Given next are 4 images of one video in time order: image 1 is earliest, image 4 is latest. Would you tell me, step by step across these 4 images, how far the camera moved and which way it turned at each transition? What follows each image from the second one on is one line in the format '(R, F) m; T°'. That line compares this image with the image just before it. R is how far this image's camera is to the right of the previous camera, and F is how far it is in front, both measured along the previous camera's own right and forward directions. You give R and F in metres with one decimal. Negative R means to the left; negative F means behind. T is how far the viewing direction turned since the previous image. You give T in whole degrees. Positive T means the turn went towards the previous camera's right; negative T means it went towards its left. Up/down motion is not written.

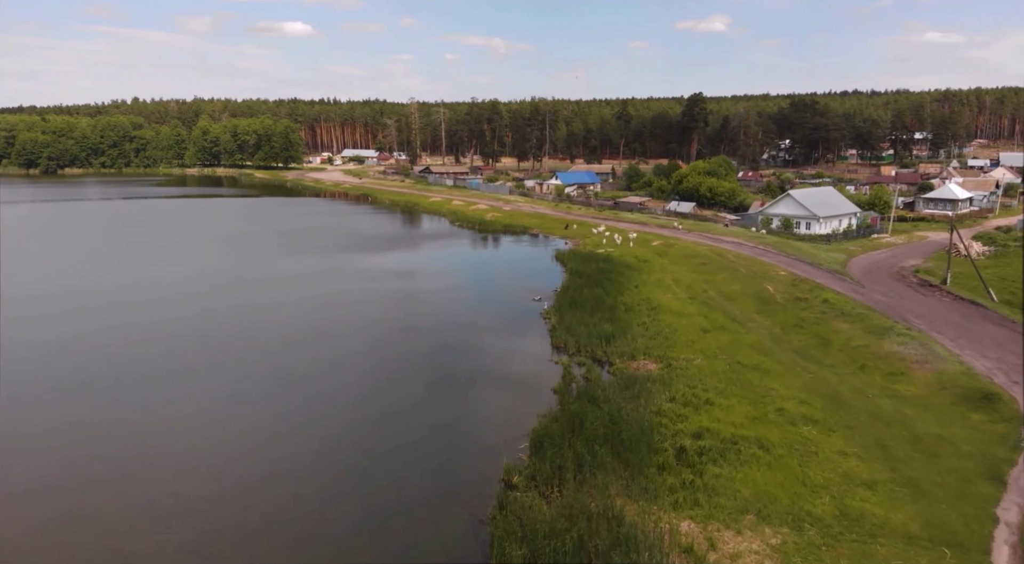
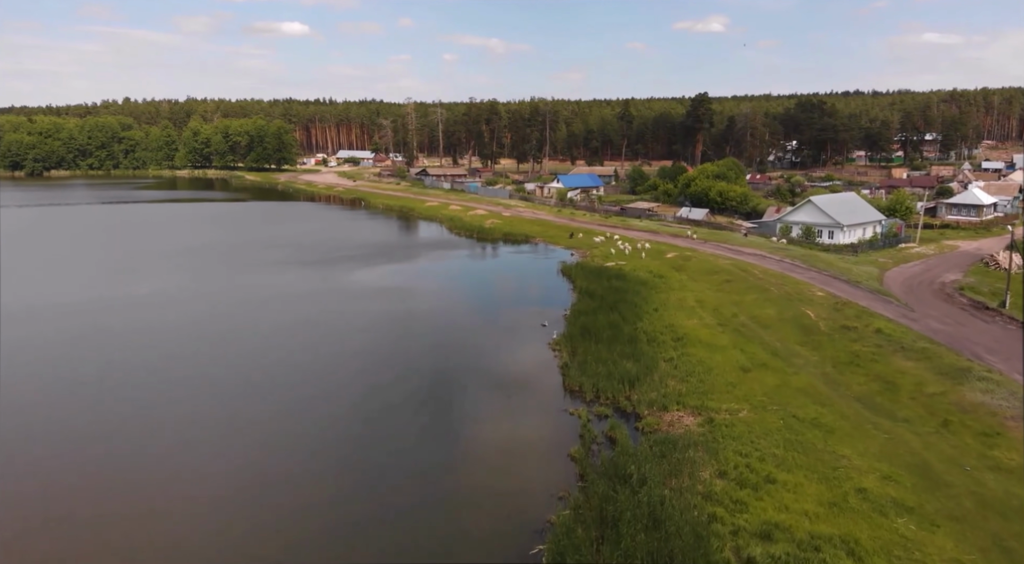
(-0.2, +3.1) m; 0°
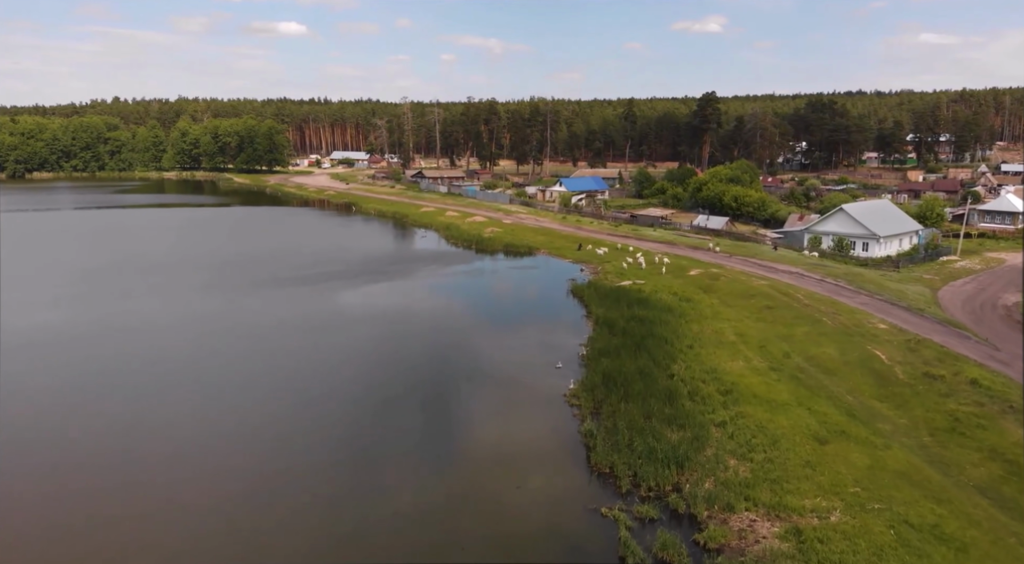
(-0.3, +3.8) m; 0°
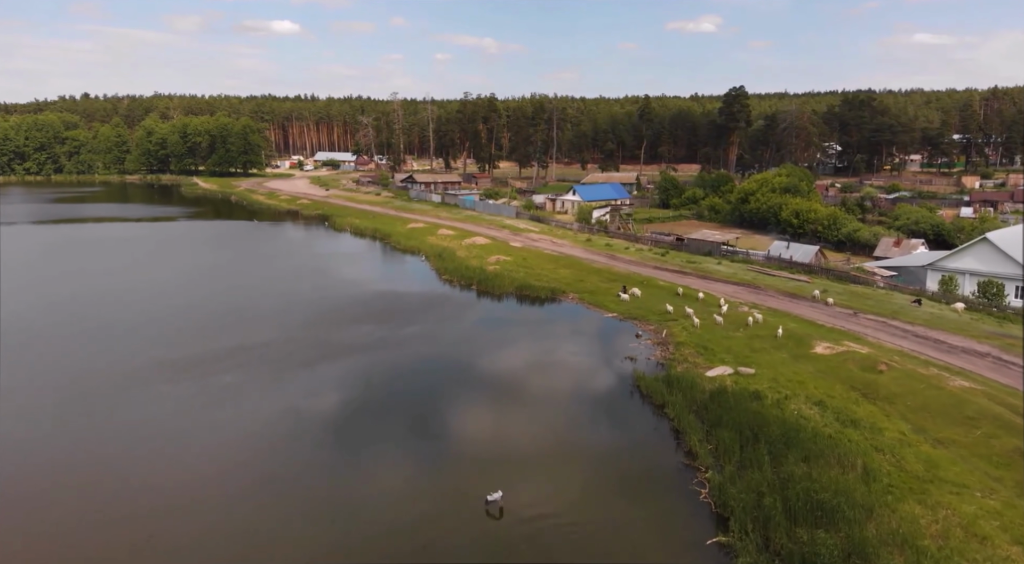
(-0.9, +10.5) m; 0°
